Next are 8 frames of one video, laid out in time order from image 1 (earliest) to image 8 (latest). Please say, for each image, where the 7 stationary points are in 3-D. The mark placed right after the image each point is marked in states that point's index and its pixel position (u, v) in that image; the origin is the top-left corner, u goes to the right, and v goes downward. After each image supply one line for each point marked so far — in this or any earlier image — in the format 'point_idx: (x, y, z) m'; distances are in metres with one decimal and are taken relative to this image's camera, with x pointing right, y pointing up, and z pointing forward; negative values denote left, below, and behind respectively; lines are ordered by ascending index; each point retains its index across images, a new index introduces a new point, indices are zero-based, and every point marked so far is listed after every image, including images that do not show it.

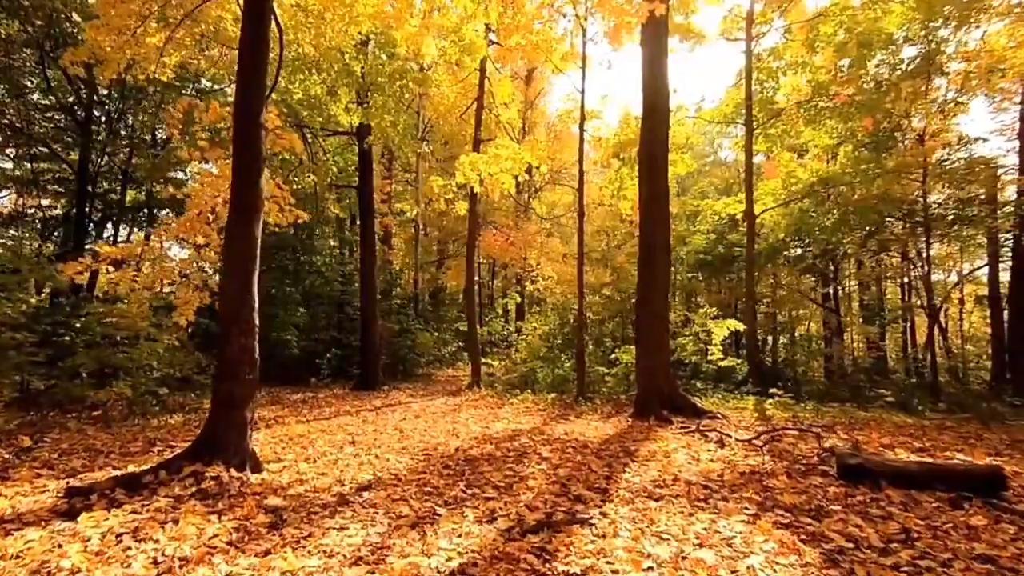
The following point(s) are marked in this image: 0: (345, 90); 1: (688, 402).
0: (-3.5, +4.1, +11.7) m
1: (+2.8, -1.8, +8.9) m
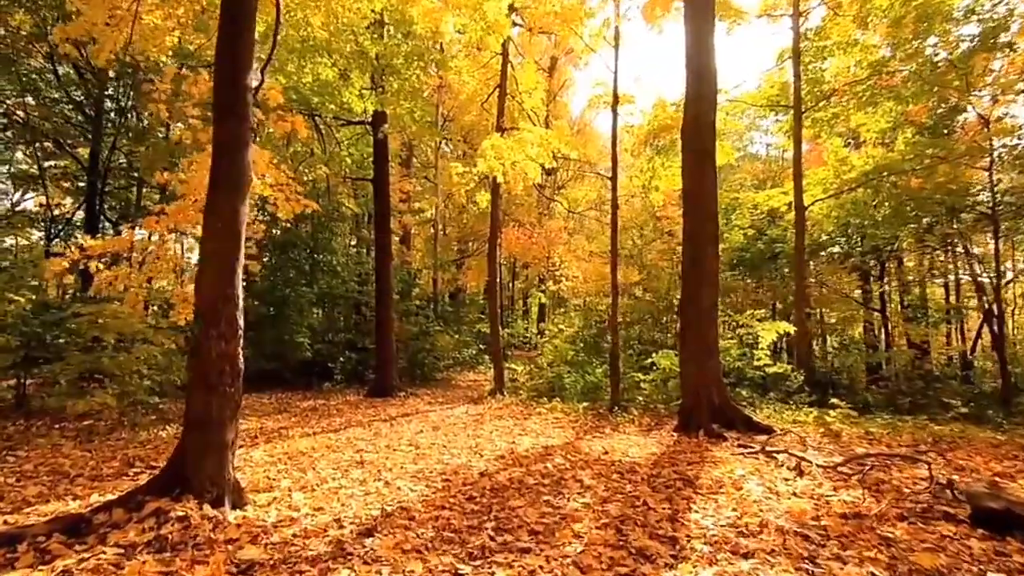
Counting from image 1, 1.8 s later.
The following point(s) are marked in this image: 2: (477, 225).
0: (-3.0, +4.1, +10.9) m
1: (+3.2, -1.7, +7.9) m
2: (-1.2, +2.1, +19.9) m
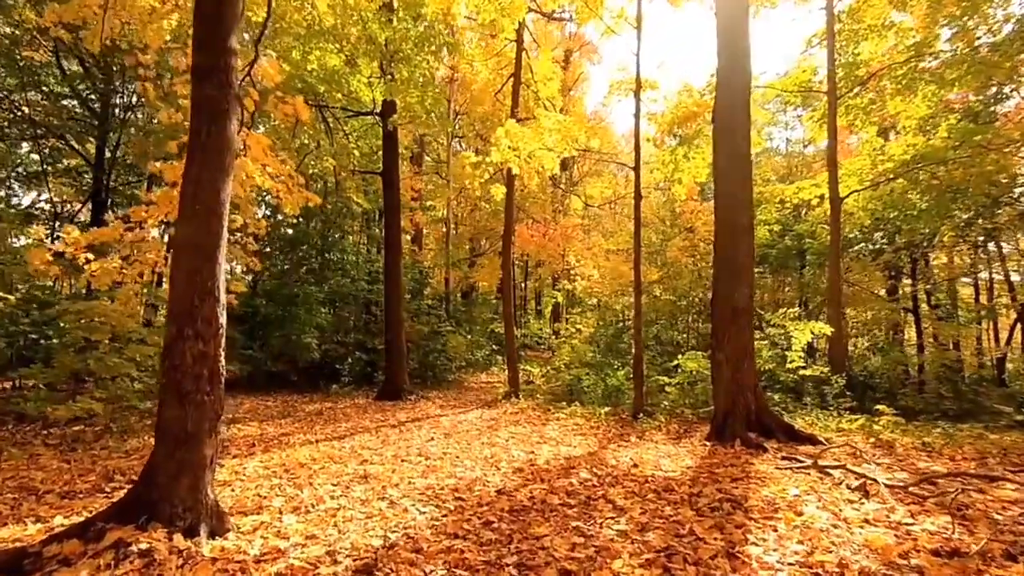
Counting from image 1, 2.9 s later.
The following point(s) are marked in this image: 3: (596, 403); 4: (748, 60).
0: (-2.7, +4.2, +10.4) m
1: (+3.4, -1.7, +7.2) m
2: (-0.8, +2.2, +19.3) m
3: (+1.6, -2.2, +10.6) m
4: (+3.2, +3.1, +7.6) m
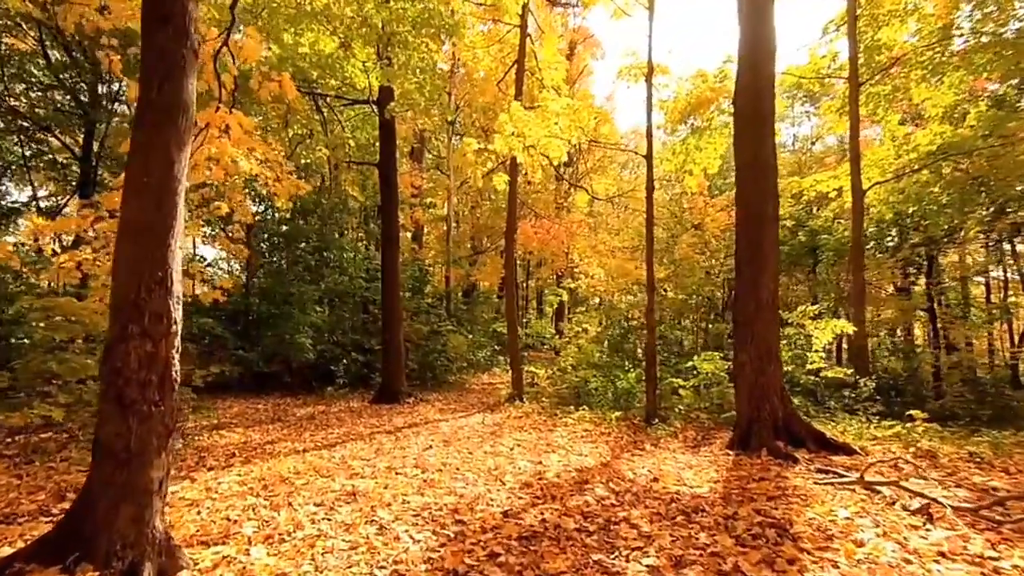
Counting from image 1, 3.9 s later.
0: (-2.6, +4.2, +9.8) m
1: (+3.5, -1.6, +6.6) m
2: (-0.7, +2.2, +18.7) m
3: (+1.6, -2.1, +10.0) m
4: (+3.2, +3.1, +7.0) m
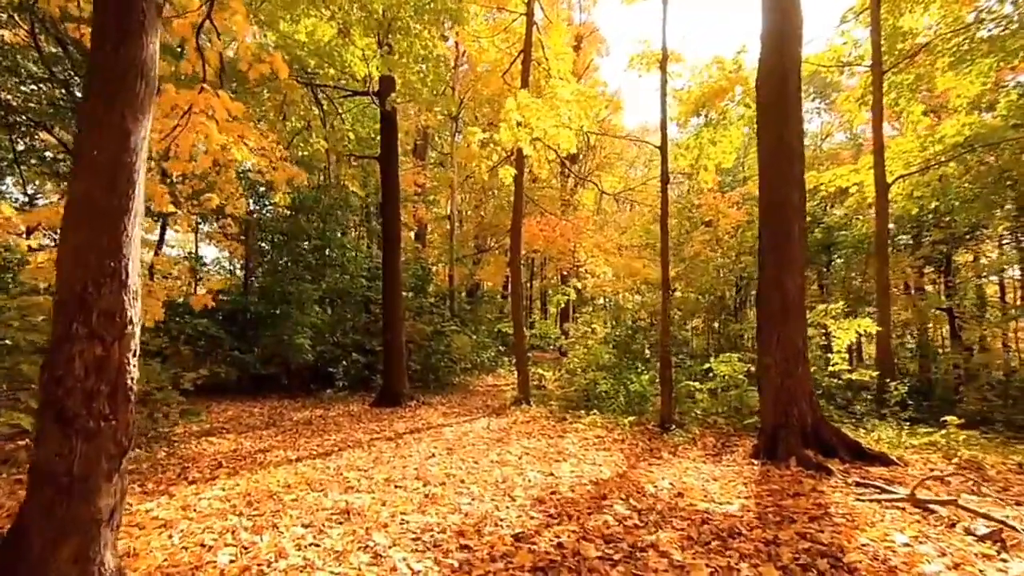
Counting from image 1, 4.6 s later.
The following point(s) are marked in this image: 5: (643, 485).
0: (-2.5, +4.3, +9.4) m
1: (+3.6, -1.6, +6.1) m
2: (-0.5, +2.3, +18.3) m
3: (+1.7, -2.1, +9.5) m
4: (+3.3, +3.2, +6.6) m
5: (+1.2, -1.8, +5.2) m
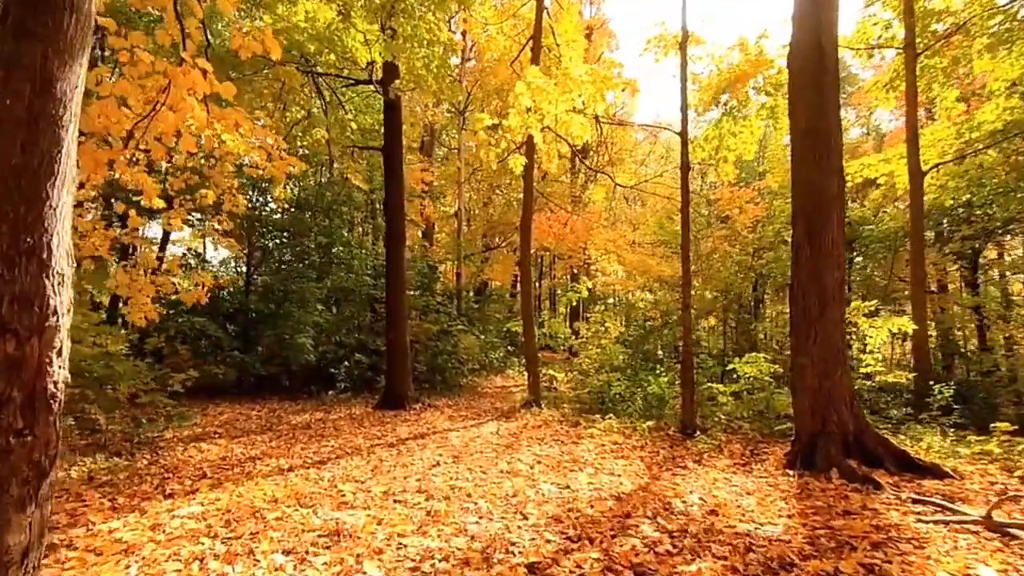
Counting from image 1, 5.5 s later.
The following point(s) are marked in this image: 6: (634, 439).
0: (-2.4, +4.3, +8.9) m
1: (+3.7, -1.5, +5.5) m
2: (-0.2, +2.3, +17.8) m
3: (+1.9, -2.0, +9.0) m
4: (+3.4, +3.2, +6.0) m
5: (+1.3, -1.7, +4.6) m
6: (+1.6, -1.9, +7.3) m
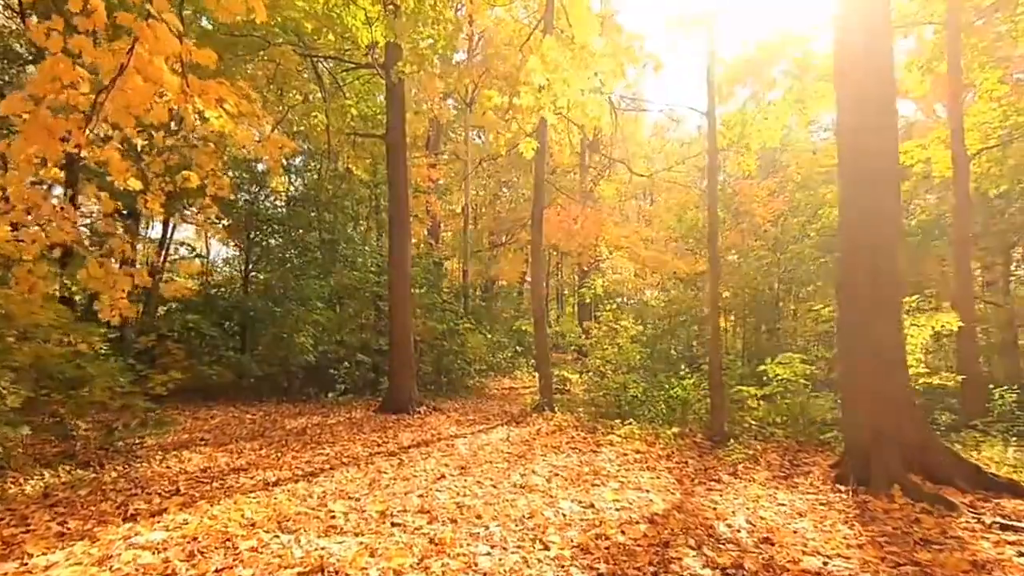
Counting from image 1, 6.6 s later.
0: (-2.2, +4.4, +8.3) m
1: (+3.8, -1.5, +4.9) m
2: (0.0, +2.4, +17.1) m
3: (+2.1, -1.9, +8.3) m
4: (+3.6, +3.3, +5.3) m
5: (+1.4, -1.7, +4.0) m
6: (+1.7, -1.9, +6.7) m
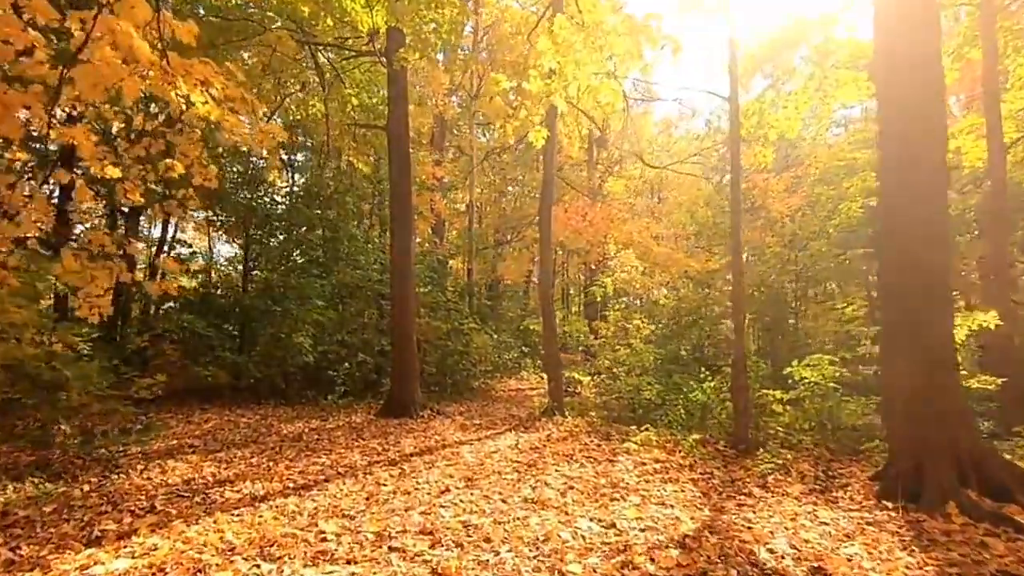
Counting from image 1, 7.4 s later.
0: (-2.1, +4.4, +7.8) m
1: (+3.9, -1.4, +4.4) m
2: (+0.2, +2.4, +16.7) m
3: (+2.2, -1.9, +7.9) m
4: (+3.7, +3.3, +4.8) m
5: (+1.5, -1.6, +3.5) m
6: (+1.8, -1.8, +6.2) m
